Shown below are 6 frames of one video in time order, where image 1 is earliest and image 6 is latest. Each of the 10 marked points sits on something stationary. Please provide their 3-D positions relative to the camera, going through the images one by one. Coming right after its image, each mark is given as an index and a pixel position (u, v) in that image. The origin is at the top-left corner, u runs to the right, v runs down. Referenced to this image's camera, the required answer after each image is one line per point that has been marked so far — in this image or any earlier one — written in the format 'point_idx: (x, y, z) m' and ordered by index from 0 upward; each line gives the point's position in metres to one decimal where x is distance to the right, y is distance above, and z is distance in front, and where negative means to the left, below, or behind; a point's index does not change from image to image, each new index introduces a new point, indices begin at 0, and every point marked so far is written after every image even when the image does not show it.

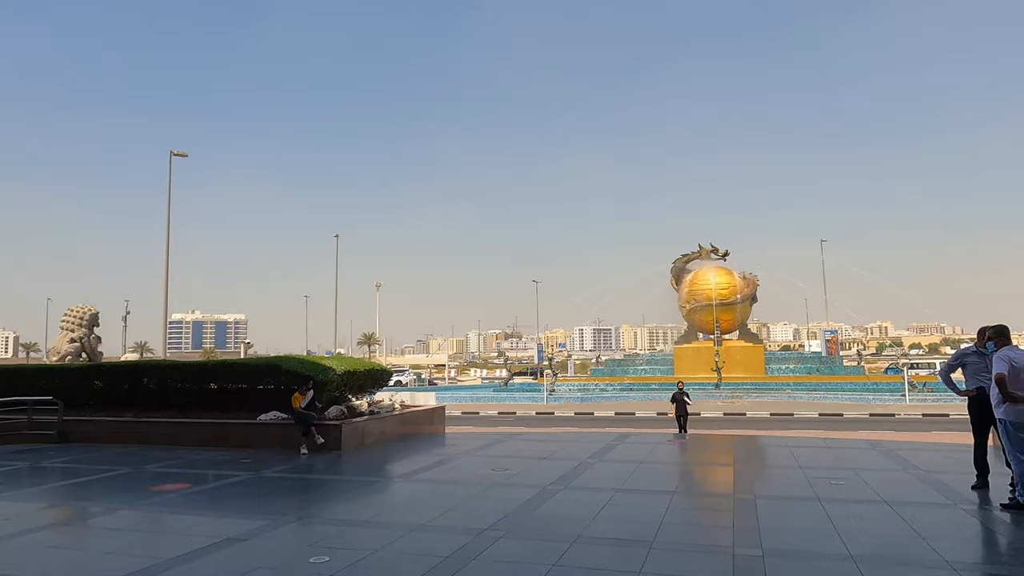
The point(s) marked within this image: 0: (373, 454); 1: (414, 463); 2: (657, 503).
0: (-2.1, -2.5, +9.9) m
1: (-1.4, -2.5, +9.4) m
2: (+1.3, -2.0, +6.0) m
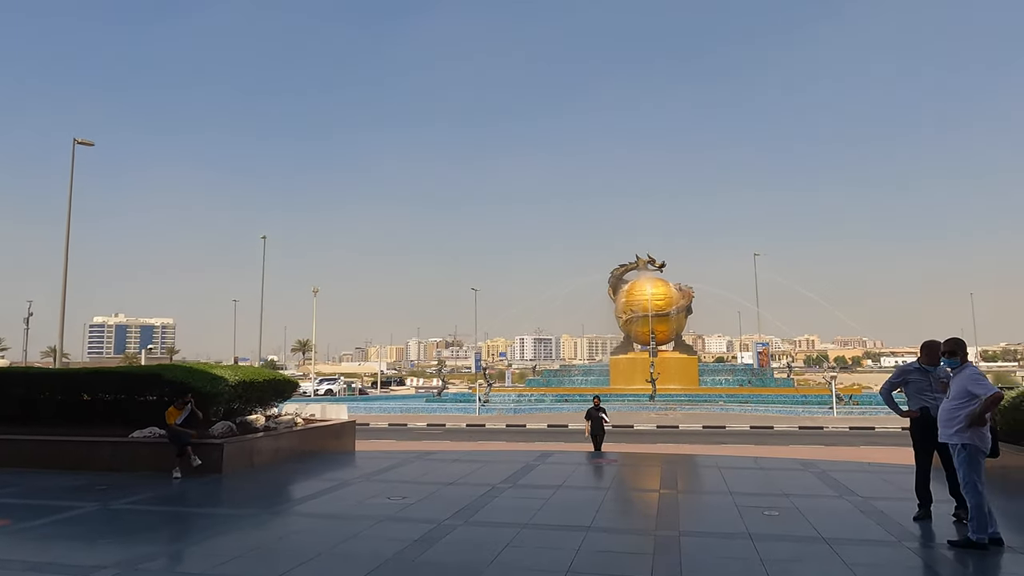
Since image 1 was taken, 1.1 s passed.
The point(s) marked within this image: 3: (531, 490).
0: (-3.3, -2.5, +8.7) m
1: (-2.6, -2.5, +8.2) m
2: (+0.4, -2.0, +5.1) m
3: (+0.2, -2.2, +7.1) m
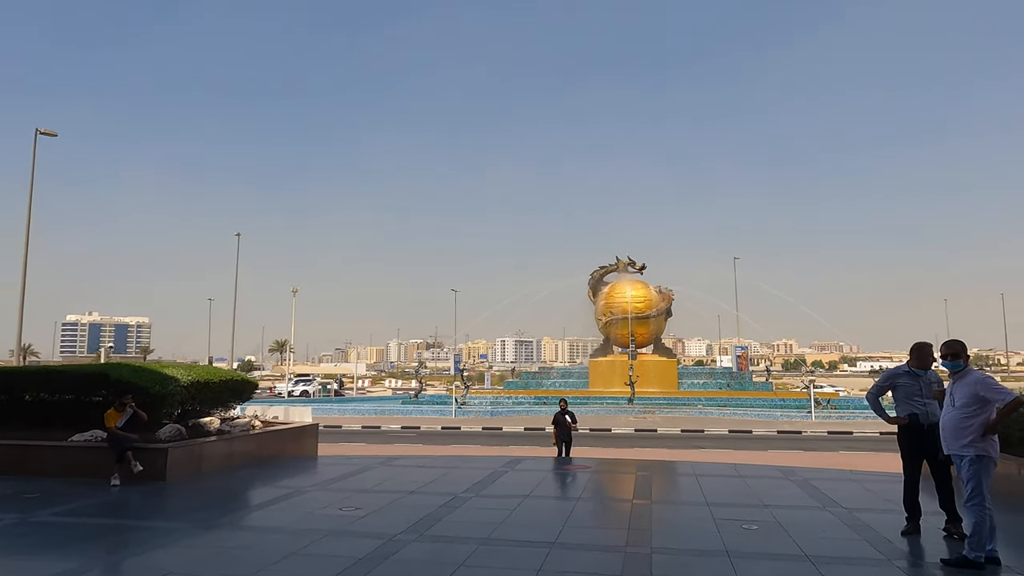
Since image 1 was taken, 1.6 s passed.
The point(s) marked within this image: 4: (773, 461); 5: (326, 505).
0: (-3.7, -2.4, +8.2) m
1: (-3.0, -2.4, +7.7) m
2: (+0.1, -1.9, +4.7) m
3: (-0.2, -2.1, +6.6) m
4: (+4.8, -3.2, +12.2) m
5: (-1.8, -2.1, +6.5) m
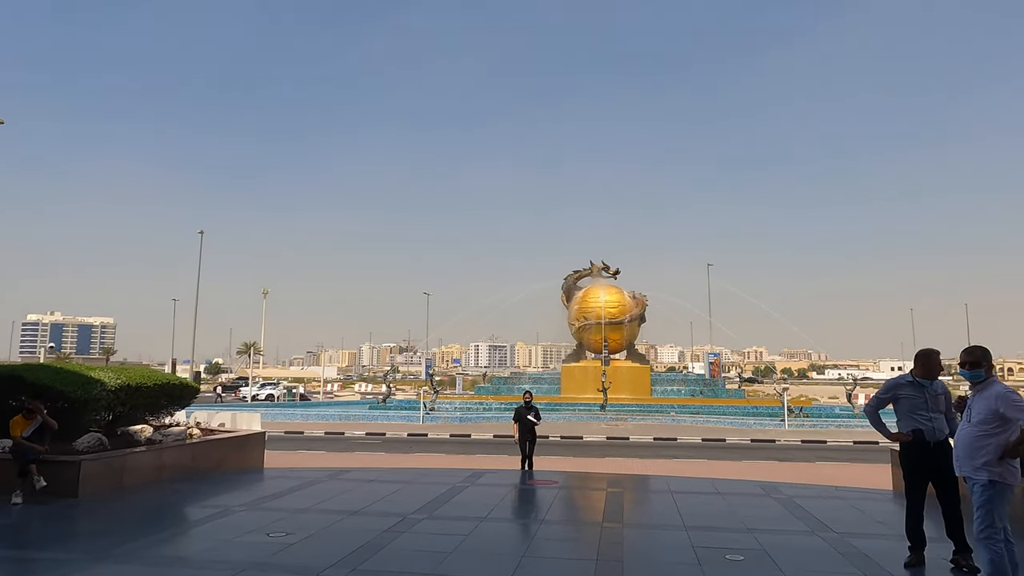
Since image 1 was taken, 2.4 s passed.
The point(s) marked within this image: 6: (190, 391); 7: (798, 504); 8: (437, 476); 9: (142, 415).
0: (-4.2, -2.3, +7.3) m
1: (-3.4, -2.4, +6.8) m
2: (-0.2, -1.9, +3.9) m
3: (-0.6, -2.1, +5.9) m
4: (+4.2, -3.3, +11.6) m
5: (-2.2, -2.1, +5.7) m
6: (-5.0, -1.6, +10.4) m
7: (+3.1, -2.3, +7.2) m
8: (-1.0, -2.5, +8.7) m
9: (-5.4, -1.9, +9.6) m
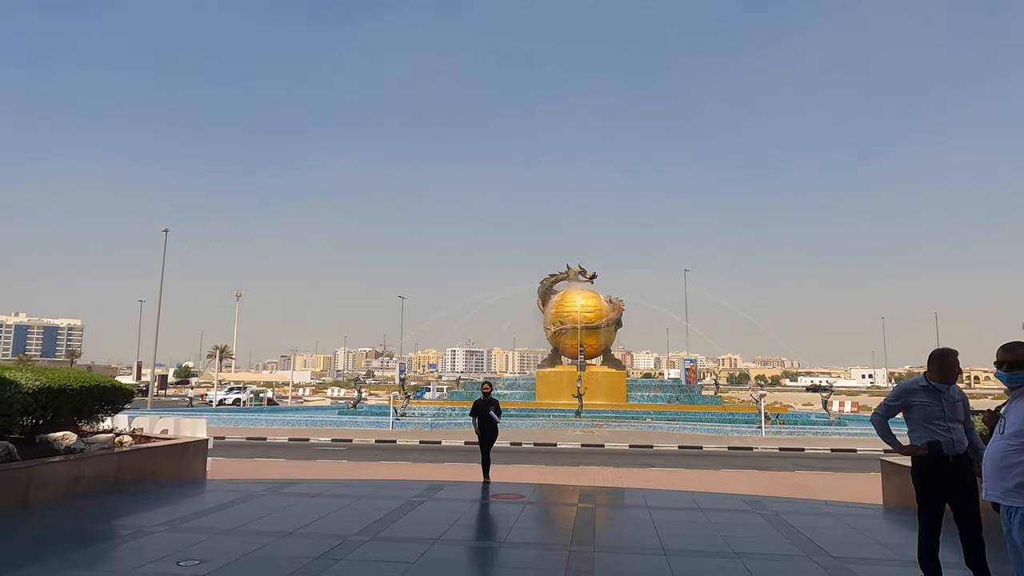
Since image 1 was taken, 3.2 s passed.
0: (-4.6, -2.2, +6.4) m
1: (-3.8, -2.2, +6.0) m
2: (-0.5, -1.8, +3.2) m
3: (-0.9, -2.0, +5.1) m
4: (+3.6, -3.3, +11.0) m
5: (-2.6, -2.0, +4.9) m
6: (-5.5, -1.5, +9.5) m
7: (+2.7, -2.3, +6.5) m
8: (-1.4, -2.4, +7.9) m
9: (-5.8, -1.8, +8.7) m
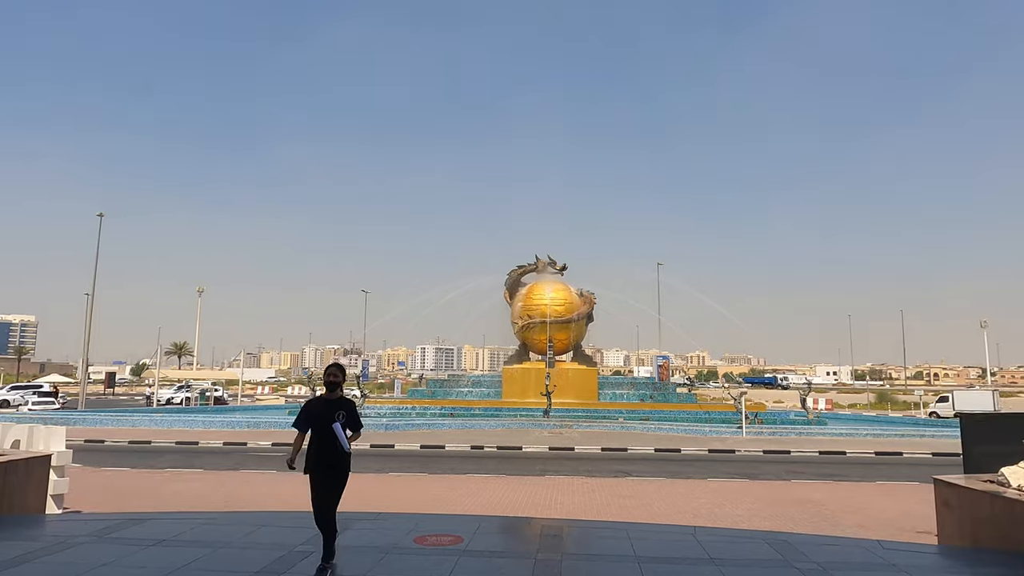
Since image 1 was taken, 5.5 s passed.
0: (-5.1, -1.9, +4.0) m
1: (-4.3, -1.9, +3.6) m
2: (-0.8, -1.5, +1.0) m
3: (-1.3, -1.7, +2.9) m
4: (+2.9, -2.9, +8.9) m
5: (-3.0, -1.6, +2.6) m
6: (-6.1, -1.1, +7.1) m
7: (+2.2, -2.0, +4.5) m
8: (-2.0, -2.0, +5.6) m
9: (-6.4, -1.4, +6.3) m
